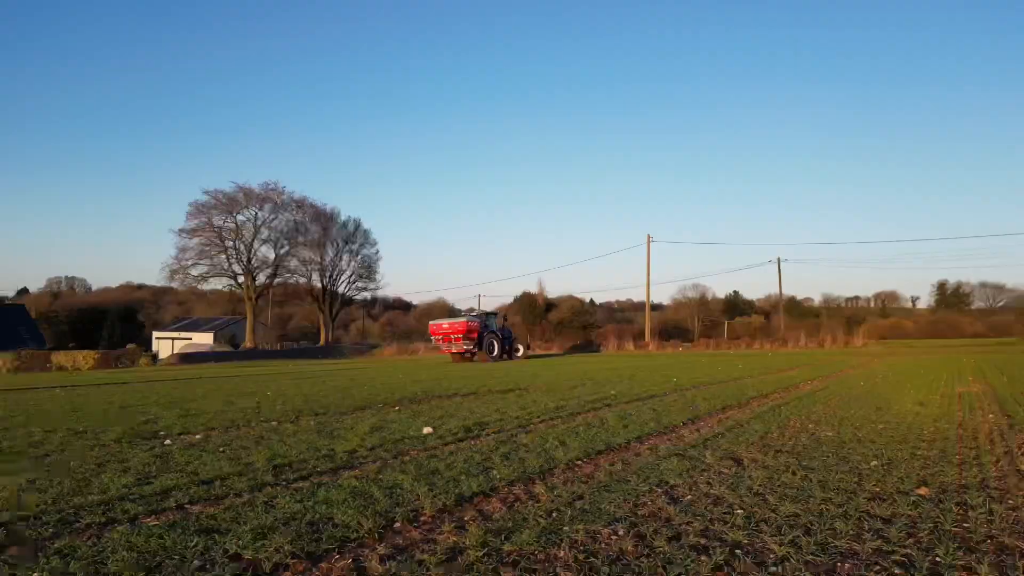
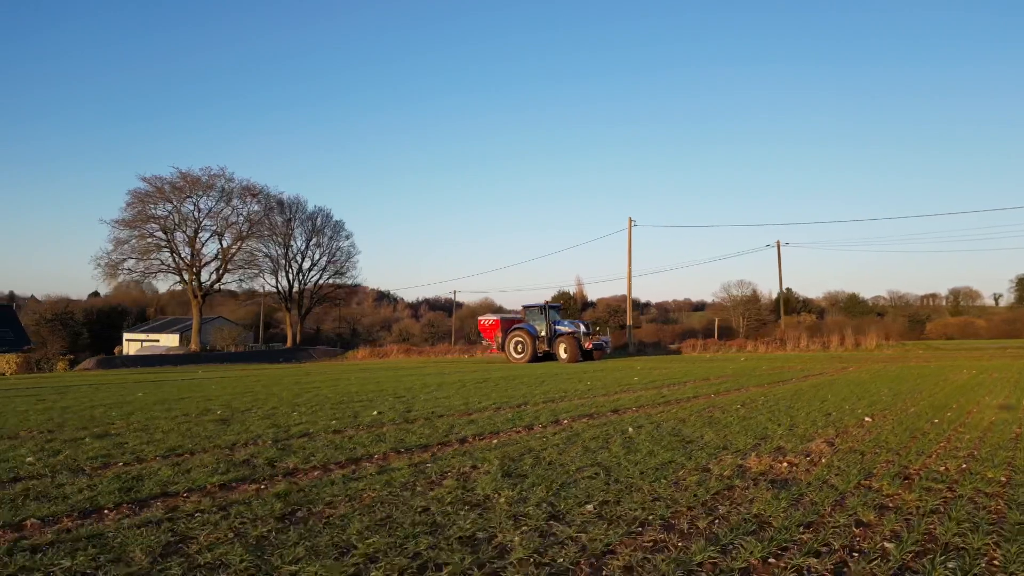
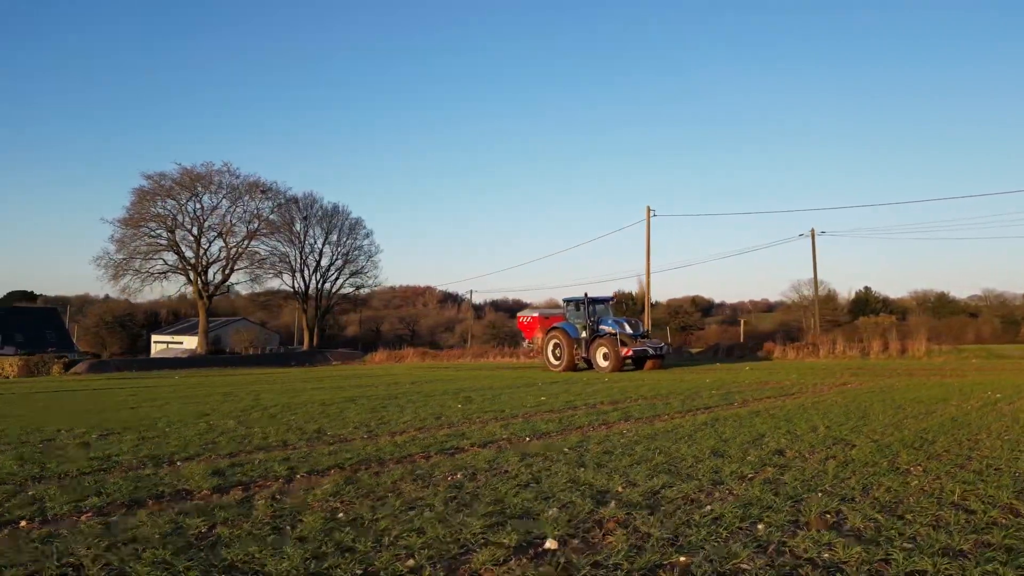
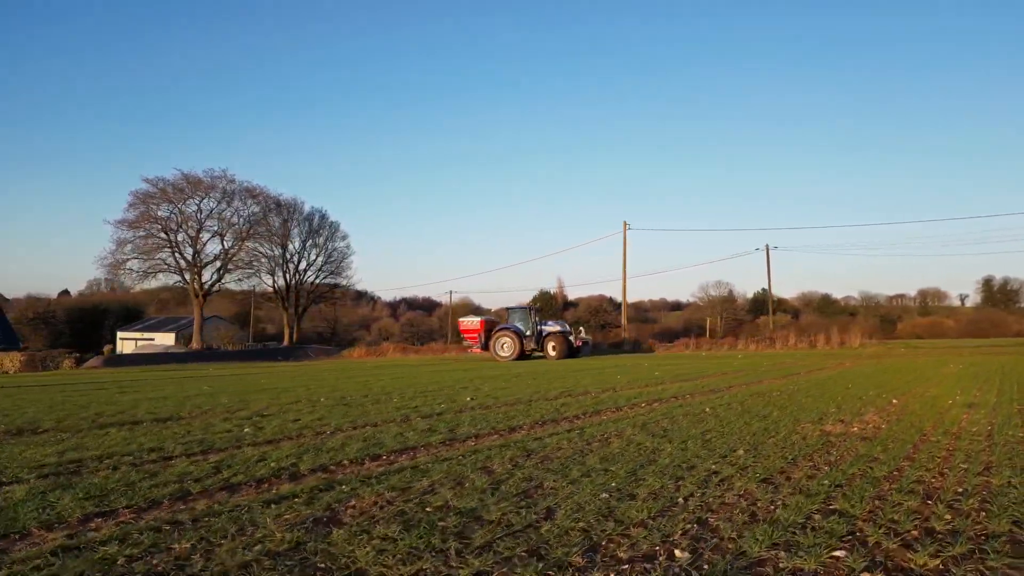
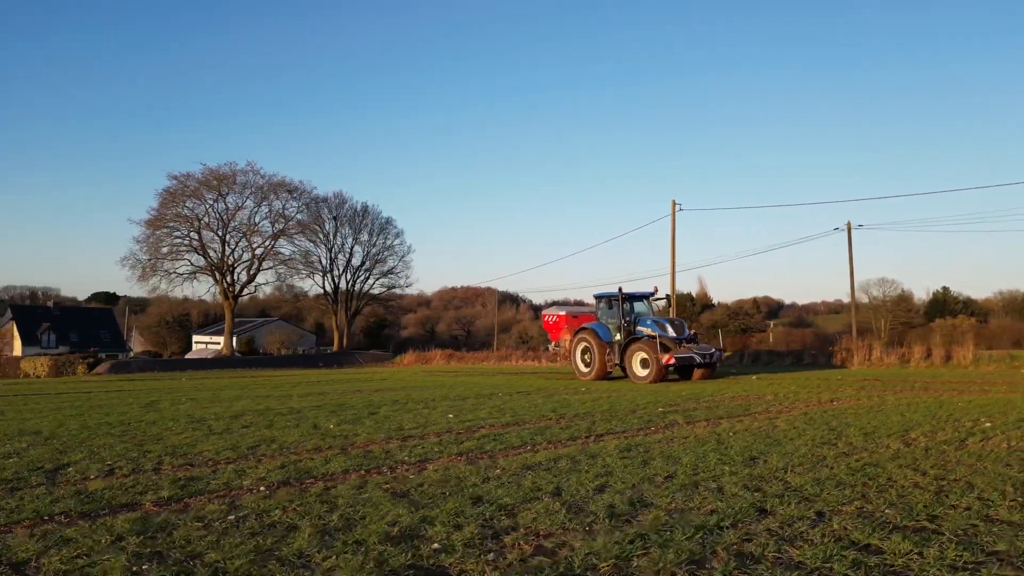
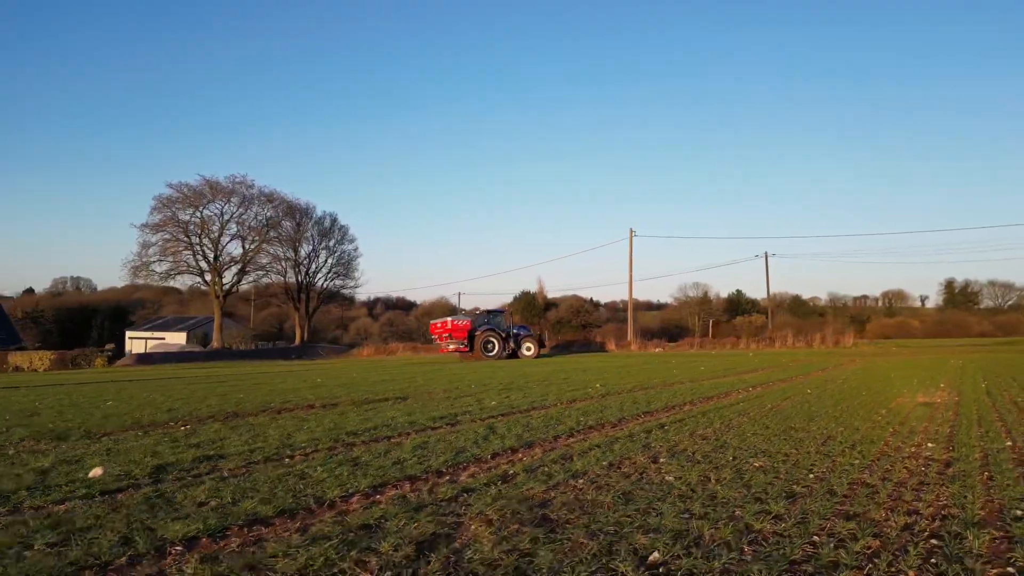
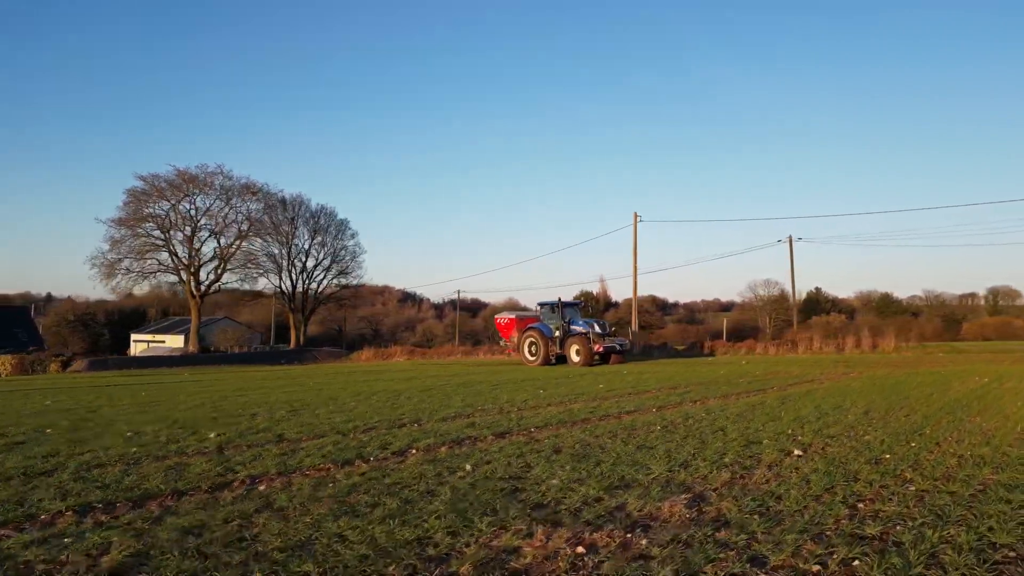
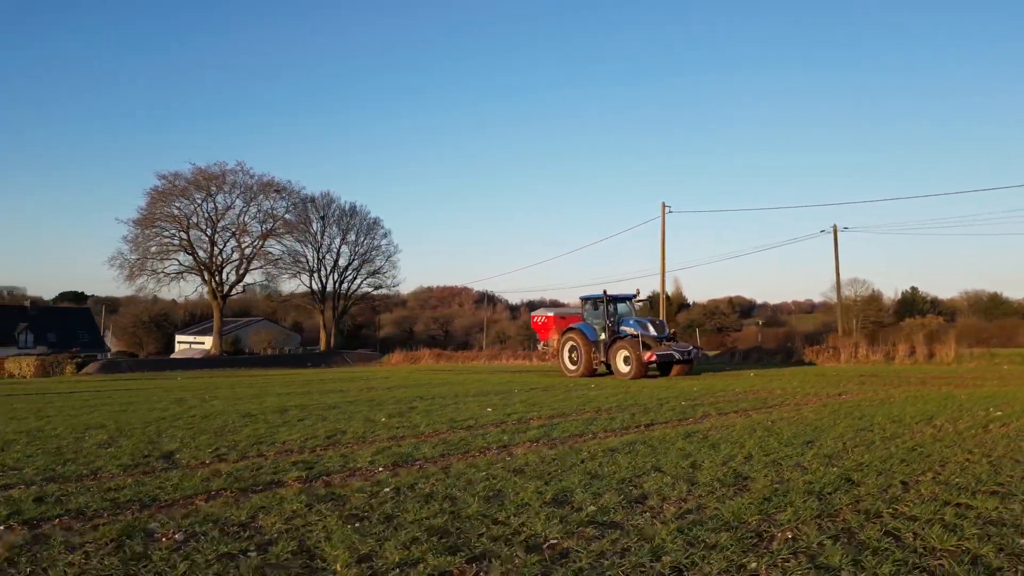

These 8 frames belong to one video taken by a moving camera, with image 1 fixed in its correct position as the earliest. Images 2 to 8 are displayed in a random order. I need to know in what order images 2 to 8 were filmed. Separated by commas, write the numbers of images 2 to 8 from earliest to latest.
6, 4, 2, 7, 3, 8, 5
